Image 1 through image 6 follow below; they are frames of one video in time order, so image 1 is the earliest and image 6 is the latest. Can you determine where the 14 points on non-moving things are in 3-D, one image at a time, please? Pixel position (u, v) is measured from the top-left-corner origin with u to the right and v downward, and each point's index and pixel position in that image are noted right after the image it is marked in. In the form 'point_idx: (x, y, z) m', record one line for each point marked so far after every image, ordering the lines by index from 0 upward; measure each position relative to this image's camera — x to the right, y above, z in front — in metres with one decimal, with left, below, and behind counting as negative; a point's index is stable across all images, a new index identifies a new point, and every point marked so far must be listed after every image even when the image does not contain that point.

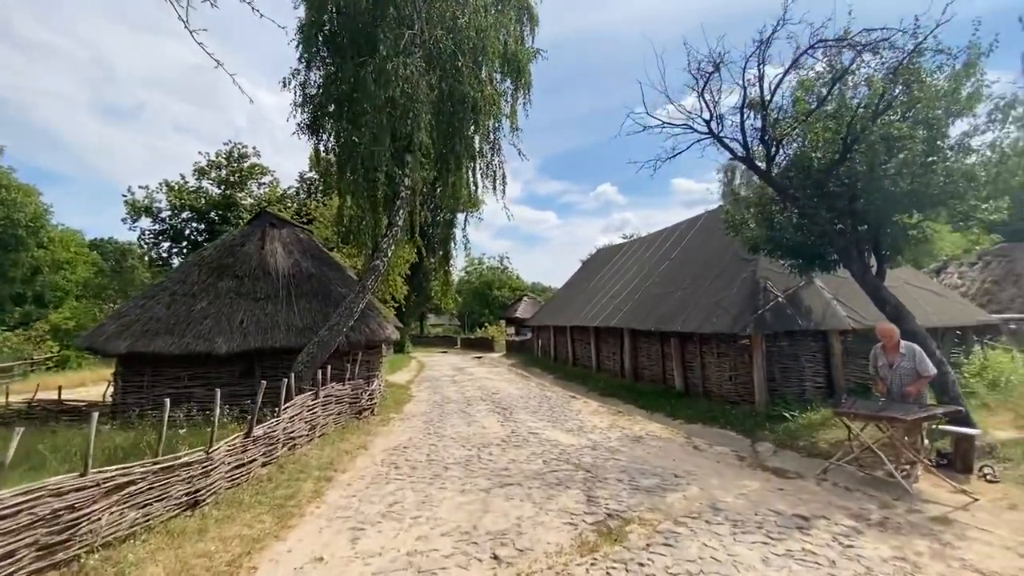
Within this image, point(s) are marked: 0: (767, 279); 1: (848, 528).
0: (+6.6, +0.2, +12.2) m
1: (+4.2, -3.0, +5.8) m
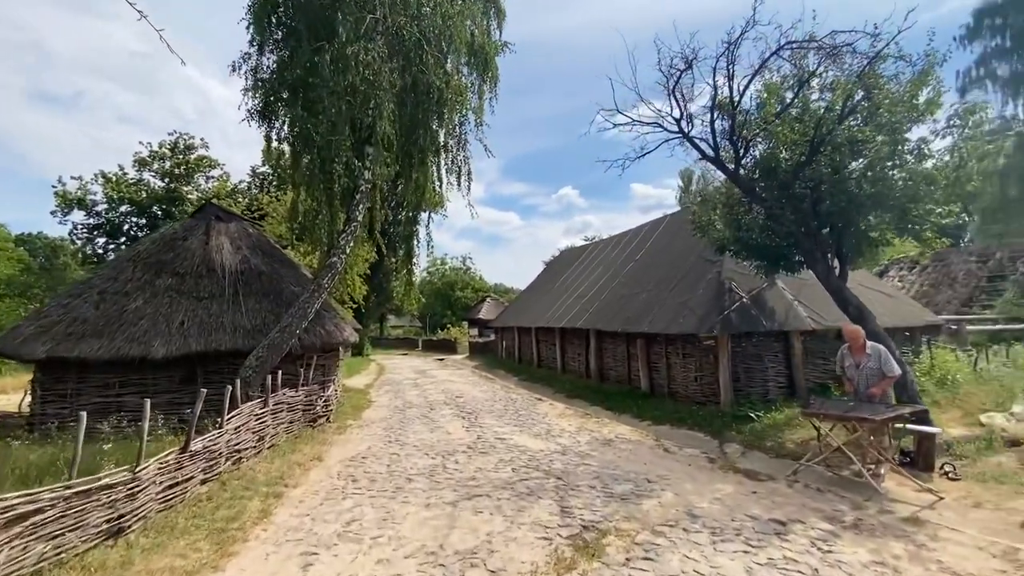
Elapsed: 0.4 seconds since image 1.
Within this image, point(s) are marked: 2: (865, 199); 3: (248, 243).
0: (+5.7, +0.2, +12.3) m
1: (+3.8, -2.9, +5.7) m
2: (+6.5, +1.6, +8.6) m
3: (-7.2, +1.2, +13.0) m
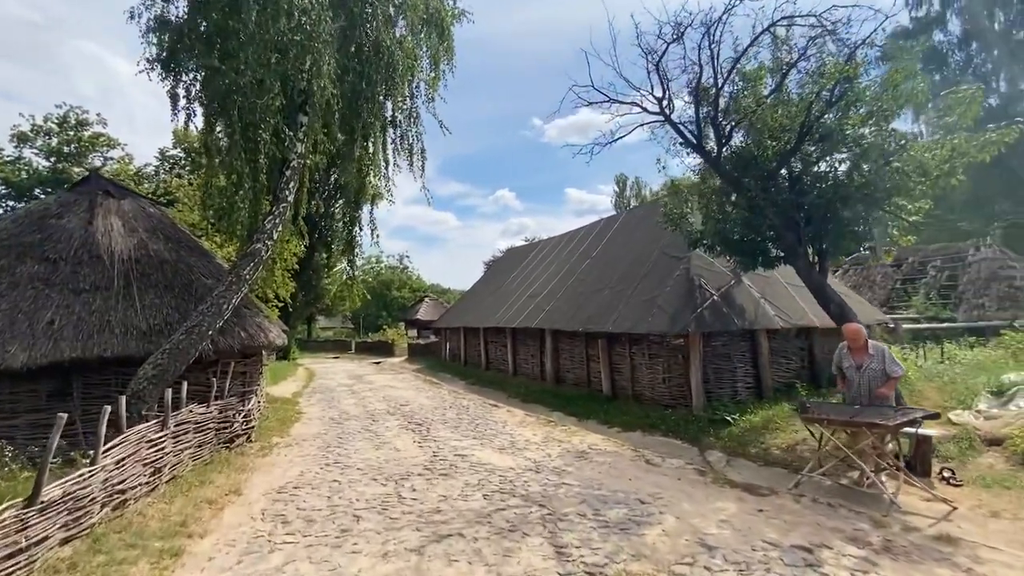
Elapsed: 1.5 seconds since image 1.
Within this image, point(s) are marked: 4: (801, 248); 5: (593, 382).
0: (+4.7, +0.3, +11.7) m
1: (+3.7, -2.8, +5.0) m
2: (+6.0, +1.7, +8.3) m
3: (-8.2, +1.4, +10.7) m
4: (+5.6, +0.8, +9.1) m
5: (+2.4, -2.8, +14.2) m
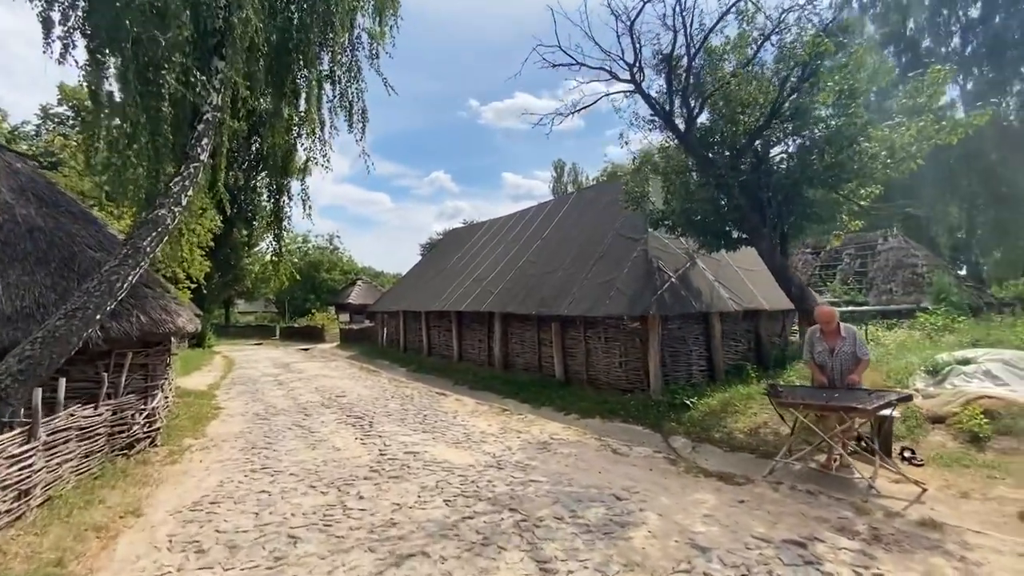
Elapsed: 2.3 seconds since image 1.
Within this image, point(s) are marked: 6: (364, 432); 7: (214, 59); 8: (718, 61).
0: (+3.5, +0.7, +11.4) m
1: (+3.4, -2.6, +4.7) m
2: (+5.3, +2.0, +8.1) m
3: (-9.1, +1.9, +8.6) m
4: (+4.8, +1.1, +9.0) m
5: (+0.9, -2.3, +13.7) m
6: (-2.9, -2.8, +9.4) m
7: (-5.3, +4.1, +8.4) m
8: (+3.9, +4.3, +9.0) m
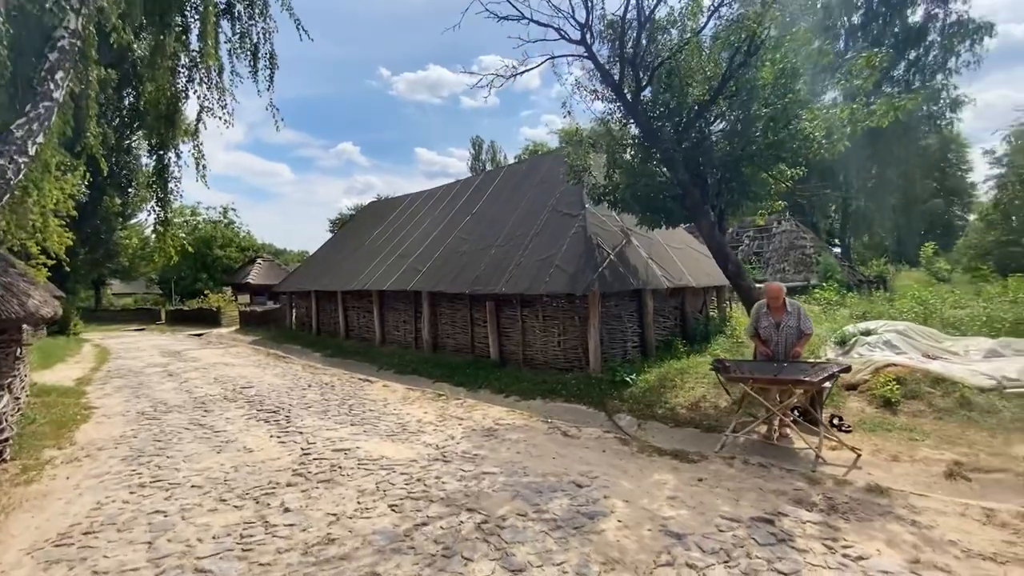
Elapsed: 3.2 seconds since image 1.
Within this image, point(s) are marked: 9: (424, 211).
0: (+2.0, +1.3, +11.2) m
1: (+3.1, -2.4, +4.8) m
2: (+4.4, +2.4, +8.3) m
3: (-9.9, +2.2, +6.1) m
4: (+3.7, +1.5, +9.0) m
5: (-1.0, -1.6, +13.1) m
6: (-4.0, -2.4, +8.2) m
7: (-6.1, +4.4, +6.5) m
8: (+2.8, +4.7, +8.7) m
9: (-3.5, +3.1, +19.0) m
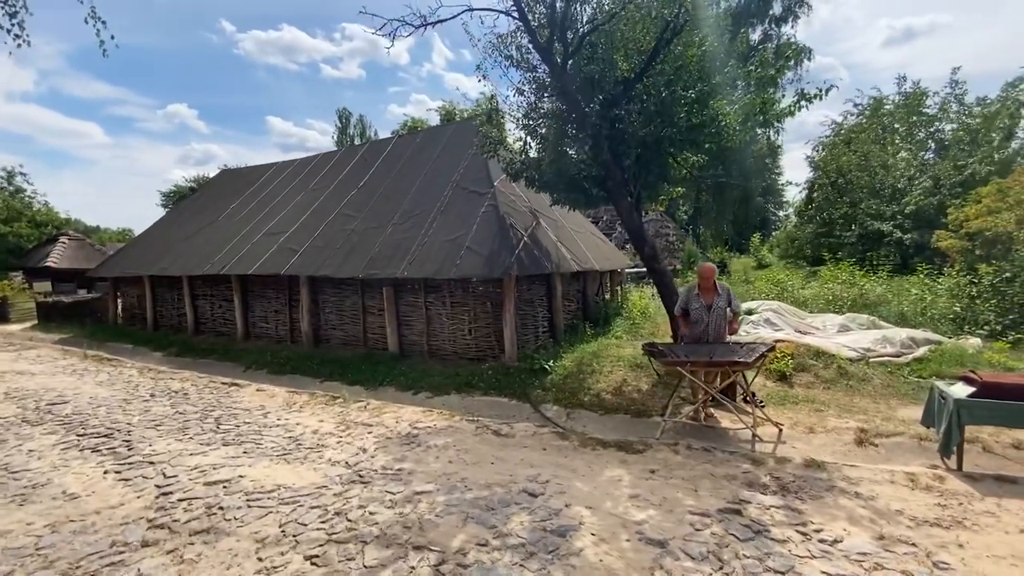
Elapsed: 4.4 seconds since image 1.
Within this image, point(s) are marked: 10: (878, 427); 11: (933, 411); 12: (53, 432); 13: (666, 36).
0: (-0.1, +1.6, +10.5) m
1: (+2.6, -2.2, +4.7) m
2: (+3.0, +2.7, +8.3) m
3: (-10.2, +2.3, +2.4) m
4: (+2.1, +1.9, +8.8) m
5: (-3.5, -1.2, +11.7) m
6: (-5.1, -2.2, +6.1) m
7: (-6.7, +4.6, +3.7) m
8: (+1.3, +5.0, +8.2) m
9: (-7.5, +3.6, +16.5) m
10: (+4.9, -1.9, +6.4) m
11: (+5.1, -1.5, +5.8) m
12: (-7.0, -2.2, +7.3) m
13: (+2.6, +4.3, +8.2) m
